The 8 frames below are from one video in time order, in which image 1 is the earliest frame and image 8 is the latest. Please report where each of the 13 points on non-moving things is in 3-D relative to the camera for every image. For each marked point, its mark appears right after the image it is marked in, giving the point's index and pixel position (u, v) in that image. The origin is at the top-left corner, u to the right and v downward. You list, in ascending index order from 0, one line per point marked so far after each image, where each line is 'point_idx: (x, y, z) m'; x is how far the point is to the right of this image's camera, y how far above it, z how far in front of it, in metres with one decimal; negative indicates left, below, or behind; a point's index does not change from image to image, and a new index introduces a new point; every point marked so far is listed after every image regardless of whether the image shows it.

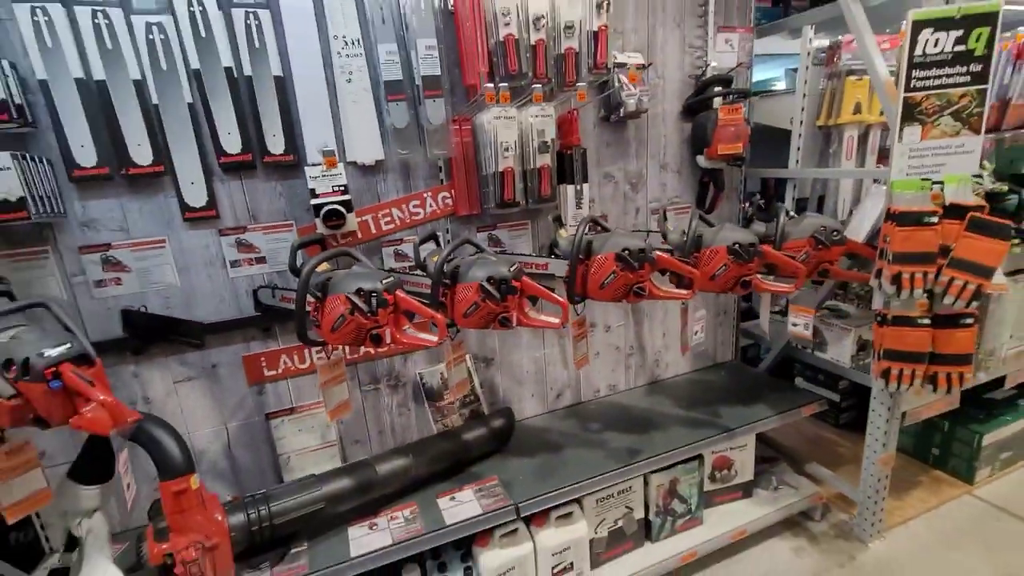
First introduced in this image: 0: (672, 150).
0: (+0.6, +0.5, +1.9) m
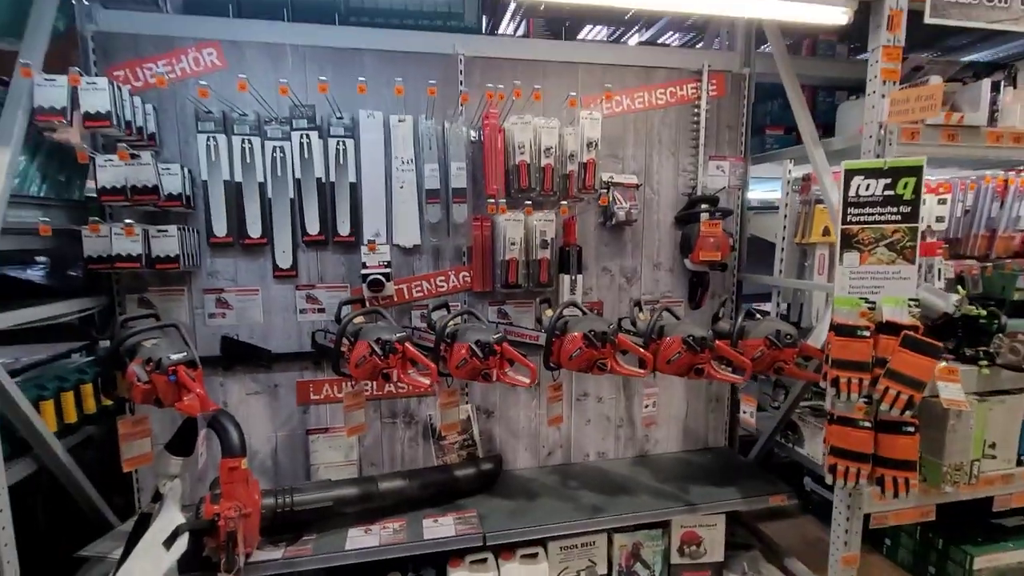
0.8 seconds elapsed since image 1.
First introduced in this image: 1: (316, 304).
0: (+0.7, +0.2, +2.3) m
1: (-0.8, -0.1, +2.0) m
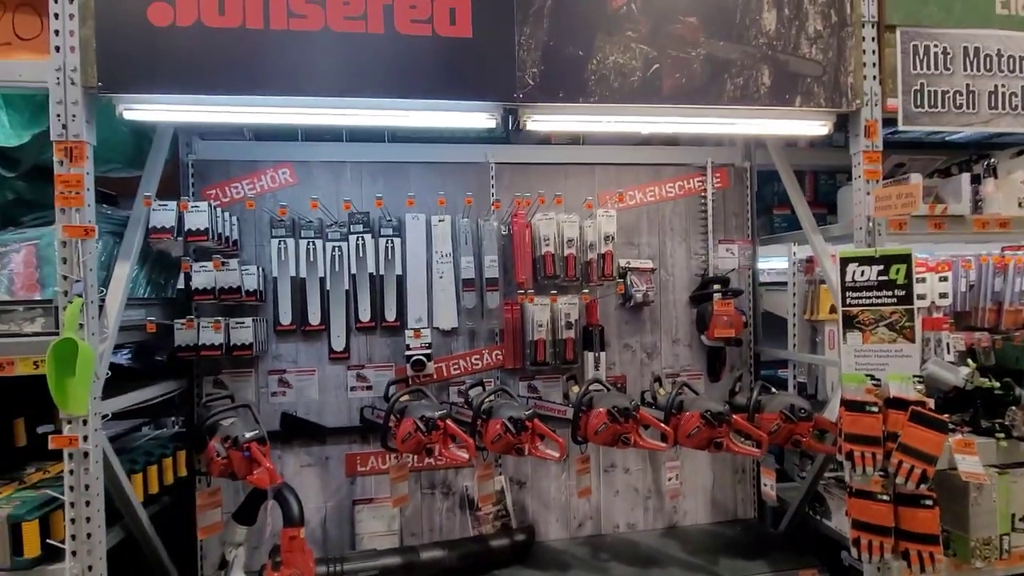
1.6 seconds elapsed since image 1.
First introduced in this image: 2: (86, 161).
0: (+0.8, -0.2, +2.4) m
1: (-0.7, -0.4, +2.2) m
2: (-1.3, +0.4, +1.5) m
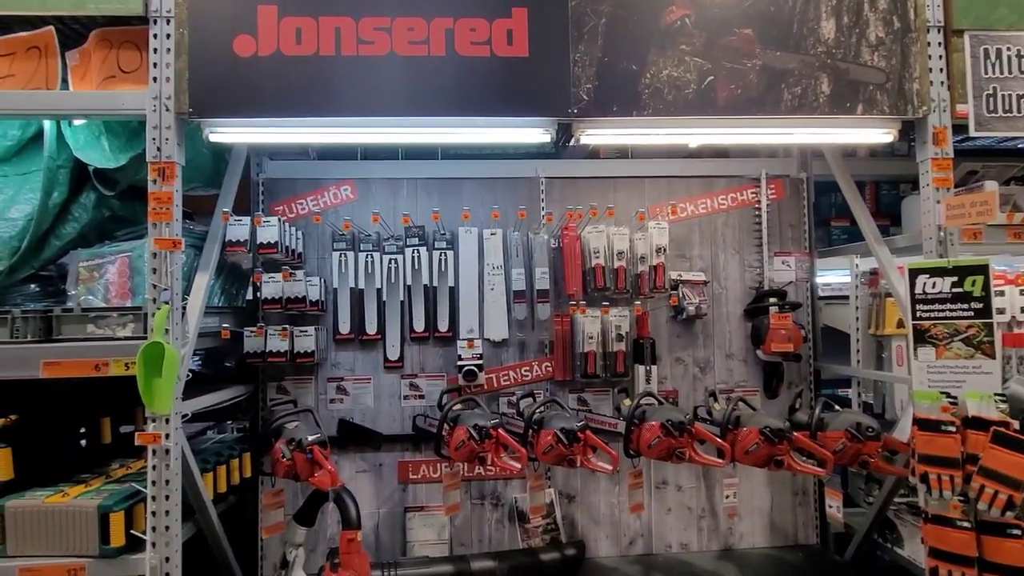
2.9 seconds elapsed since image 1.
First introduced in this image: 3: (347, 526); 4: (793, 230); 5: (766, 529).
0: (+1.1, -0.3, +2.4) m
1: (-0.4, -0.5, +2.3) m
2: (-1.1, +0.4, +1.6) m
3: (-0.6, -0.9, +1.8) m
4: (+1.4, +0.3, +2.4) m
5: (+1.2, -1.2, +2.4) m
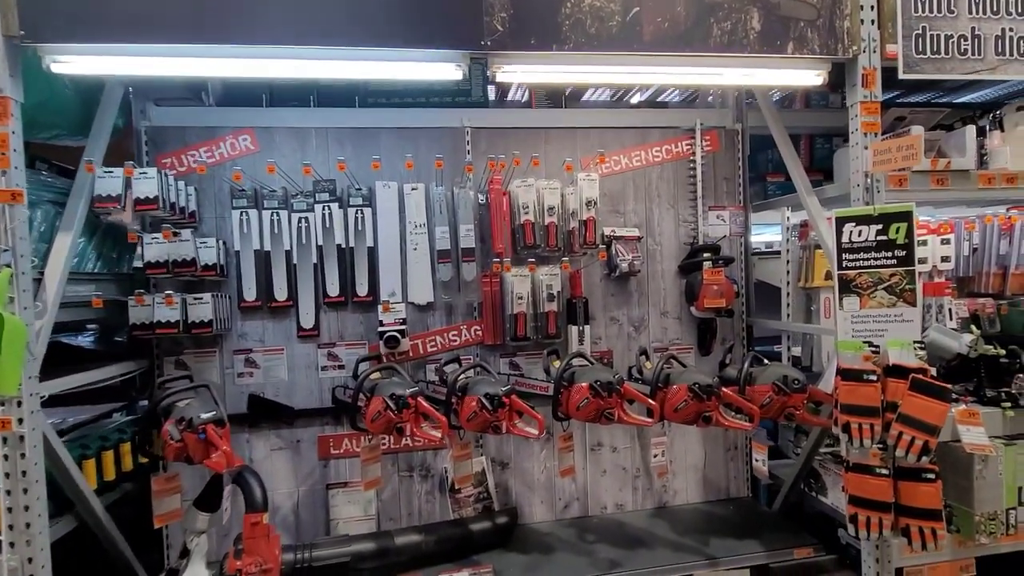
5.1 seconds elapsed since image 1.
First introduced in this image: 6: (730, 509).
0: (+0.8, -0.1, +2.3) m
1: (-0.7, -0.3, +2.1) m
2: (-1.4, +0.5, +1.4) m
3: (-0.9, -0.7, +1.6) m
4: (+1.0, +0.5, +2.4) m
5: (+0.9, -0.9, +2.4) m
6: (+1.0, -1.0, +2.3) m
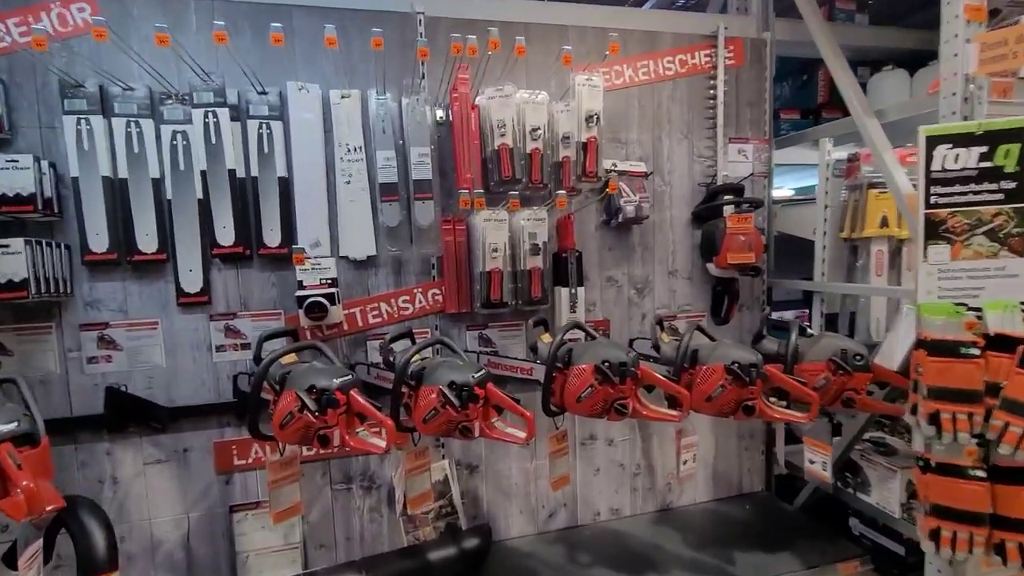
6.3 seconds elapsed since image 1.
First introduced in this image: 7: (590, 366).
0: (+0.6, +0.1, +1.8) m
1: (-0.8, -0.2, +1.5) m
2: (-1.4, +0.6, +0.7) m
3: (-0.9, -0.6, +1.0) m
4: (+0.9, +0.7, +1.9) m
5: (+0.8, -0.8, +2.0) m
6: (+0.9, -0.9, +1.9) m
7: (+0.2, -0.2, +1.3) m
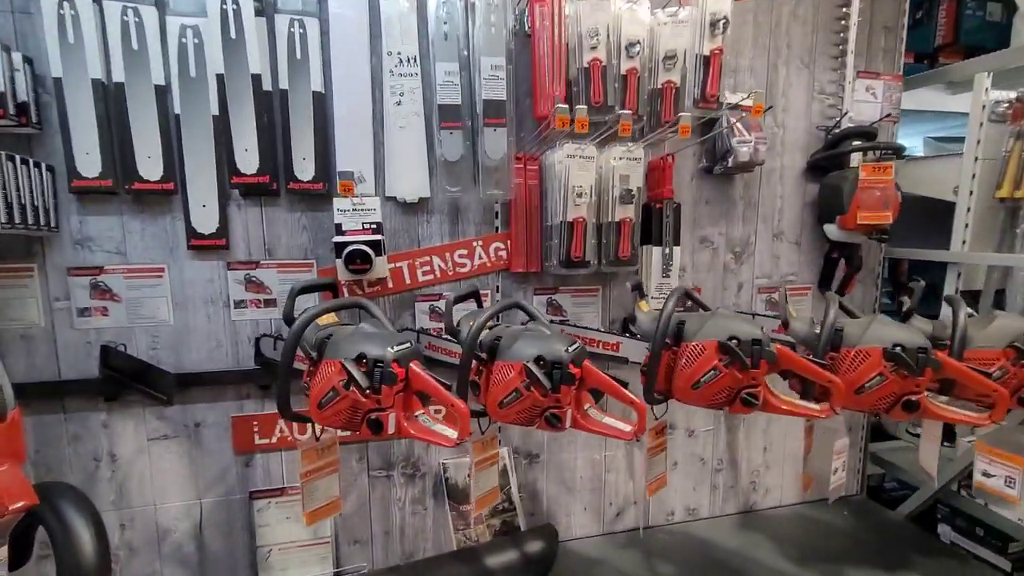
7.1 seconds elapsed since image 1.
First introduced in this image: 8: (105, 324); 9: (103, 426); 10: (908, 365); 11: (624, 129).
0: (+0.9, +0.2, +1.5) m
1: (-0.6, 0.0, +1.2) m
2: (-1.2, +0.7, +0.4) m
3: (-0.7, -0.5, +0.8) m
4: (+1.2, +0.8, +1.5) m
5: (+1.0, -0.7, +1.7) m
6: (+1.1, -0.7, +1.6) m
7: (+0.4, -0.1, +1.0) m
8: (-1.0, -0.1, +1.2) m
9: (-1.0, -0.3, +1.2) m
10: (+0.8, -0.2, +1.0) m
11: (+0.2, +0.4, +1.3) m
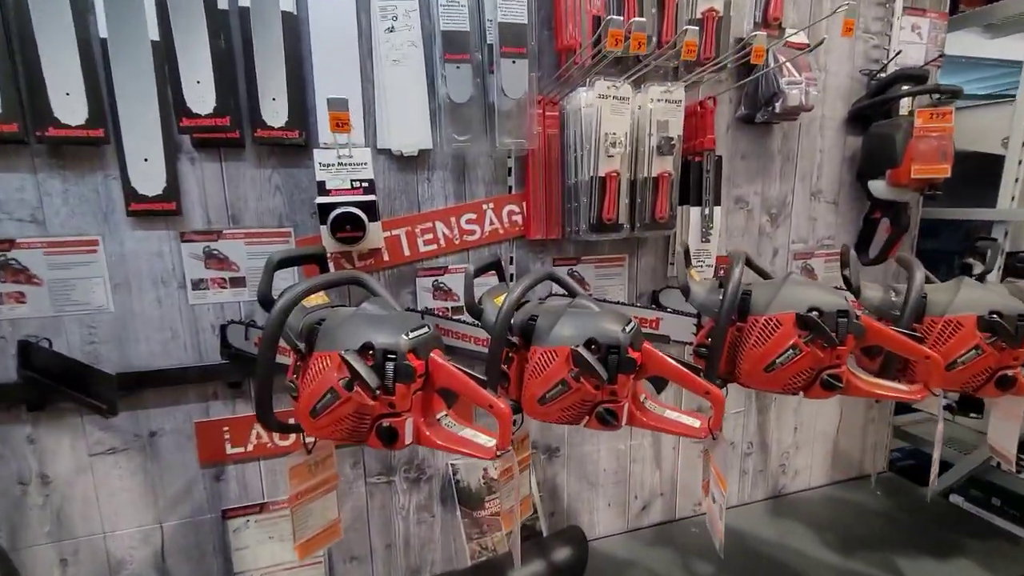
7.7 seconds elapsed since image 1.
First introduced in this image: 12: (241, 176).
0: (+0.9, +0.3, +1.4) m
1: (-0.6, 0.0, +1.0) m
2: (-1.1, +0.7, +0.1) m
3: (-0.6, -0.4, +0.6) m
4: (+1.2, +0.9, +1.4) m
5: (+1.0, -0.5, +1.6) m
6: (+1.1, -0.6, +1.5) m
7: (+0.5, 0.0, +0.8) m
8: (-0.9, 0.0, +0.9) m
9: (-0.9, -0.3, +1.0) m
10: (+0.9, -0.1, +0.9) m
11: (+0.3, +0.4, +1.1) m
12: (-0.5, +0.2, +1.0) m
